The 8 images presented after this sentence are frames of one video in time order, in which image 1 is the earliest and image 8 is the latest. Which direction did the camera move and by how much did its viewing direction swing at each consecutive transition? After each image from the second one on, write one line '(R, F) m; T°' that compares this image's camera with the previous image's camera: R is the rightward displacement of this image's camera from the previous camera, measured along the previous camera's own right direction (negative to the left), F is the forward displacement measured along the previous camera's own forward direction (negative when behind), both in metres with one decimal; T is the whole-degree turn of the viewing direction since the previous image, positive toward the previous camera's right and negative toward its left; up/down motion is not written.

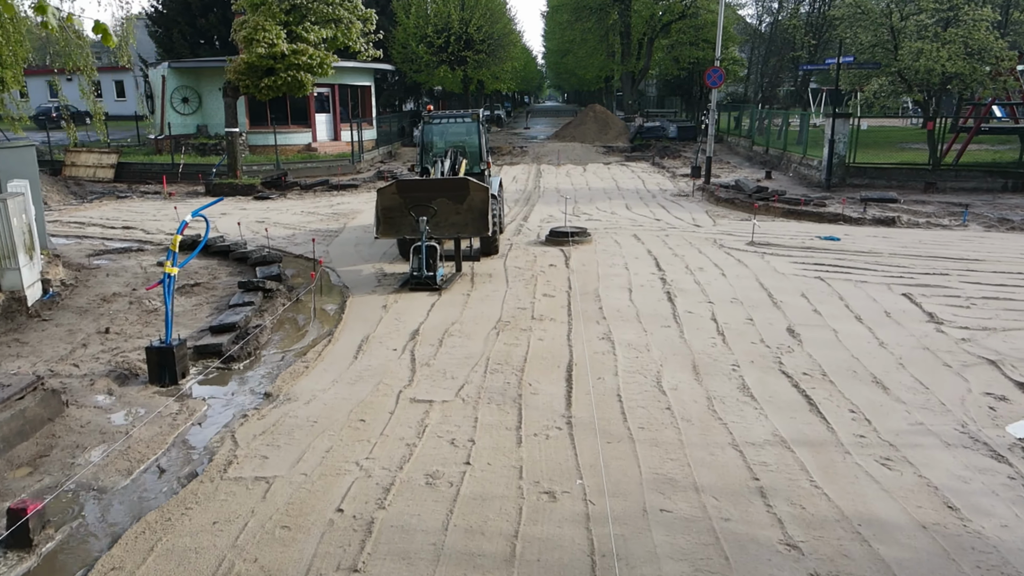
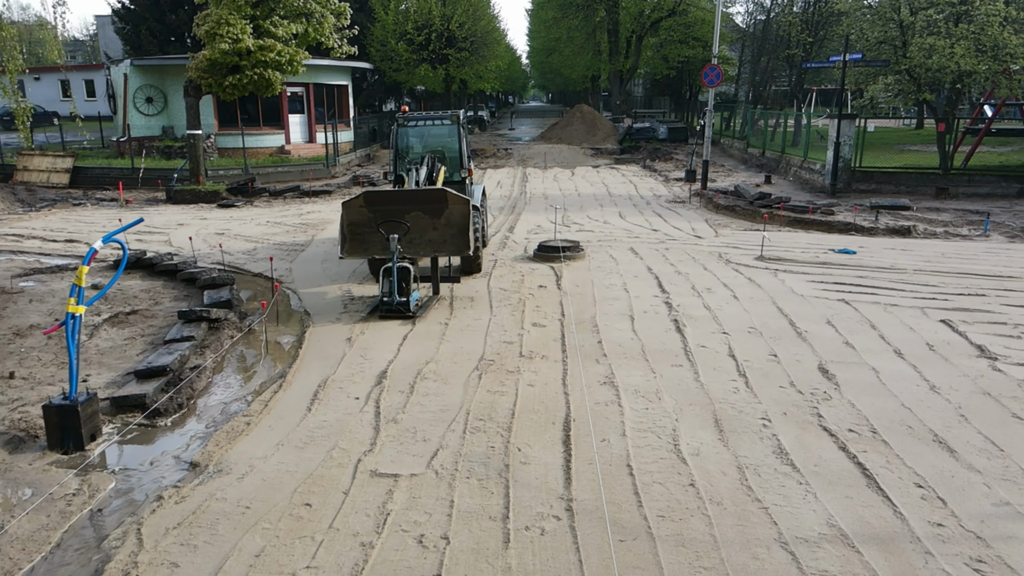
(0.0, +1.3) m; +1°
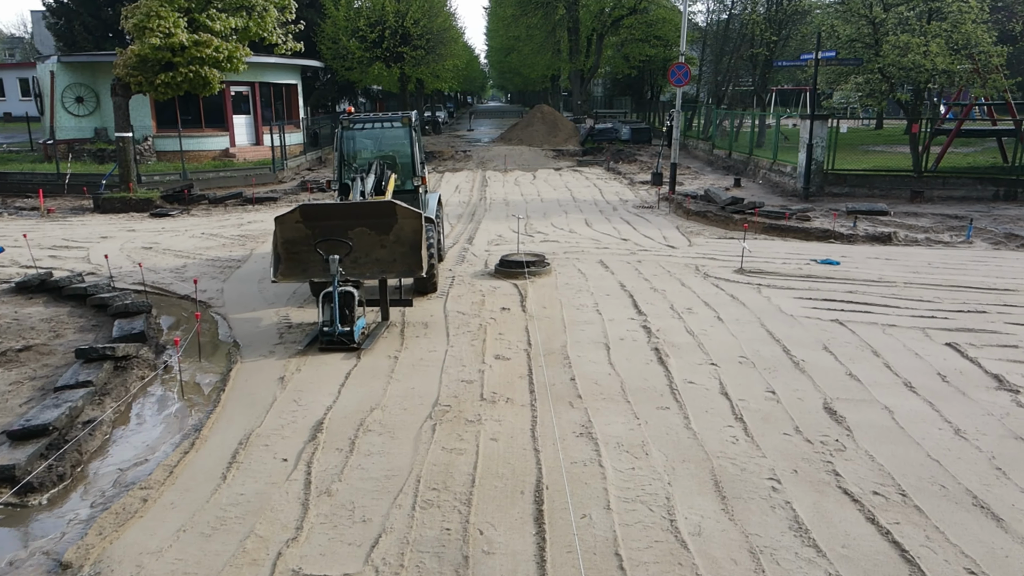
(0.0, +1.1) m; +3°
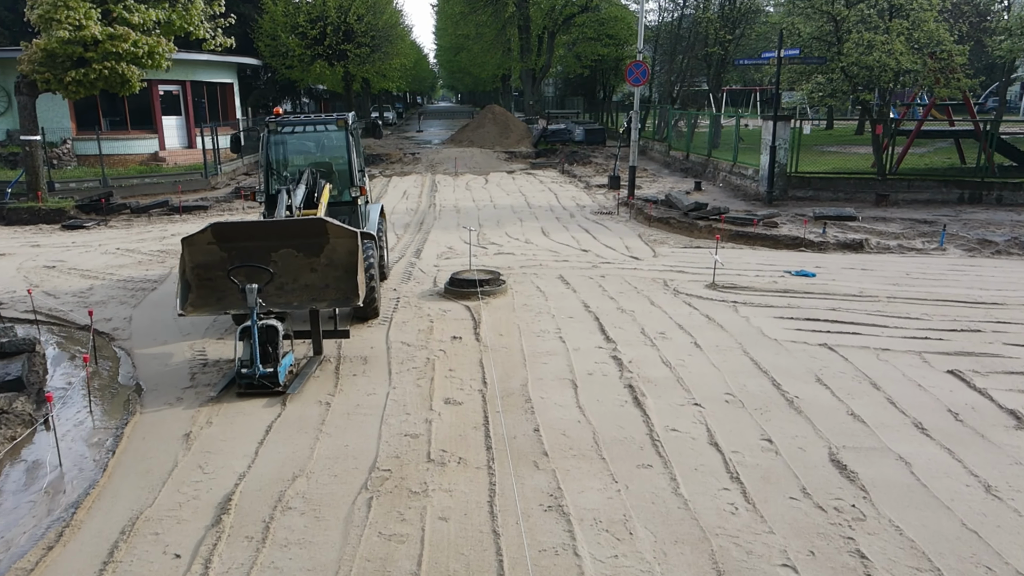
(0.0, +1.0) m; +4°
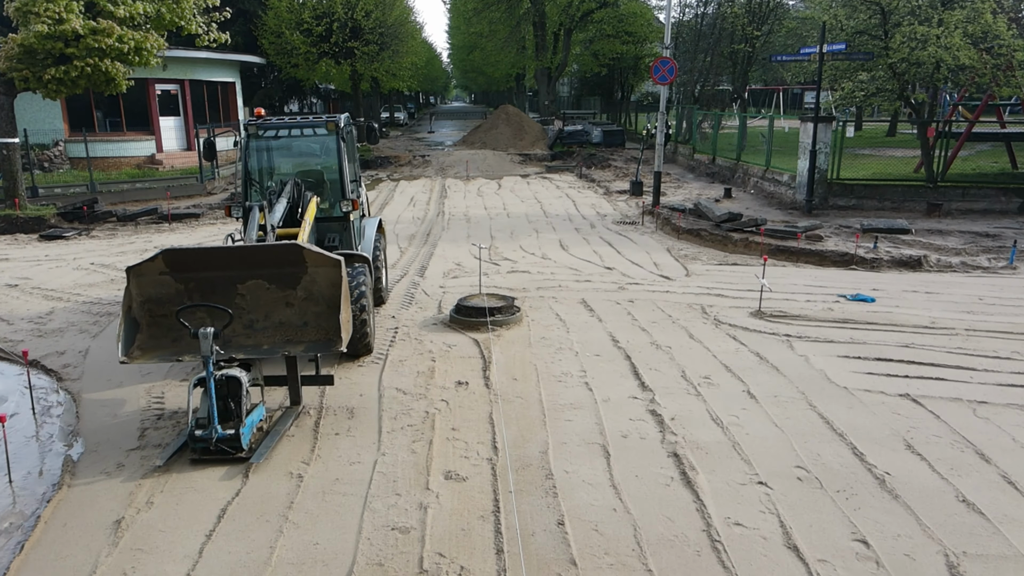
(0.0, +1.3) m; -1°
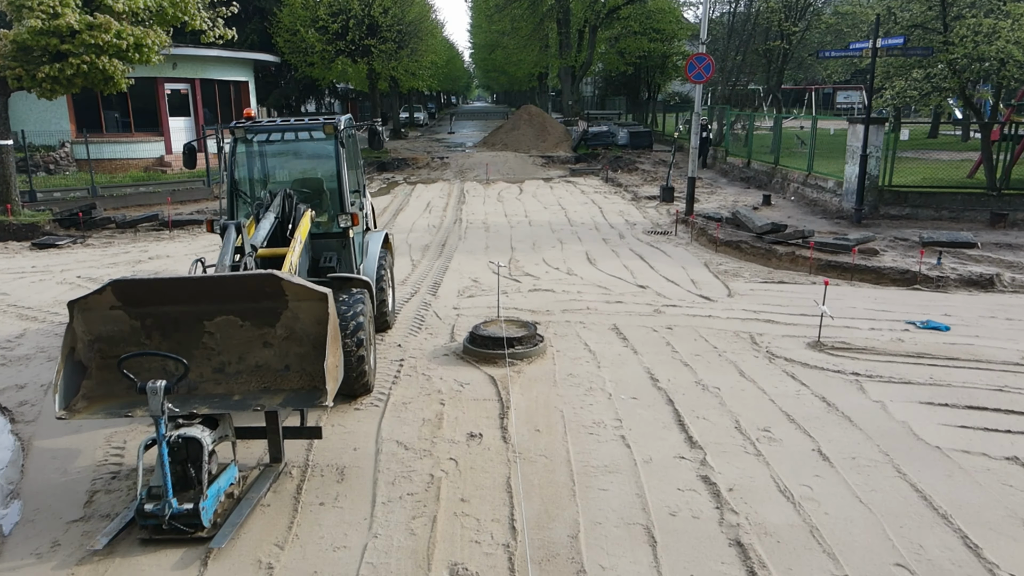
(0.0, +1.0) m; -2°
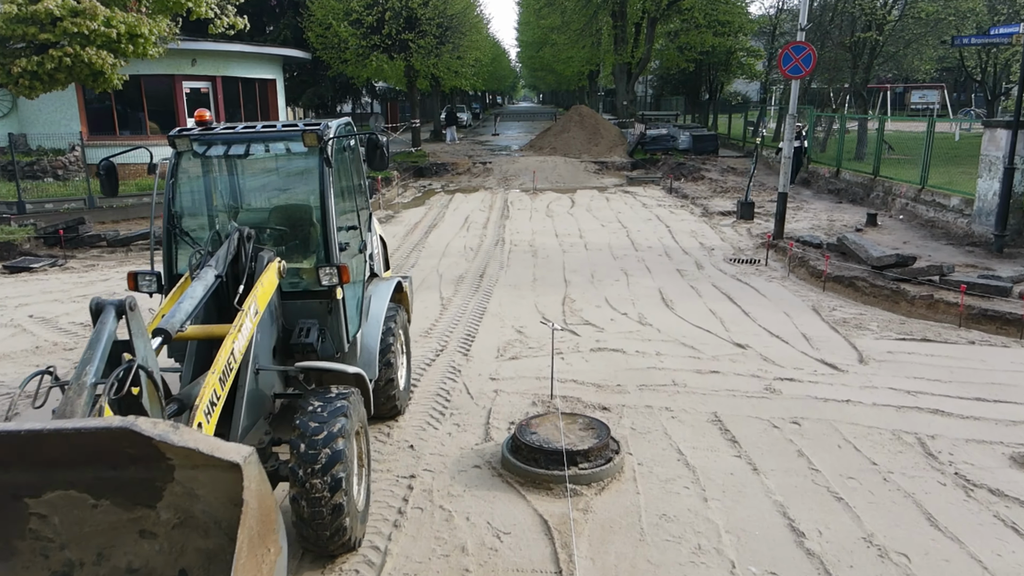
(-0.1, +2.3) m; -3°
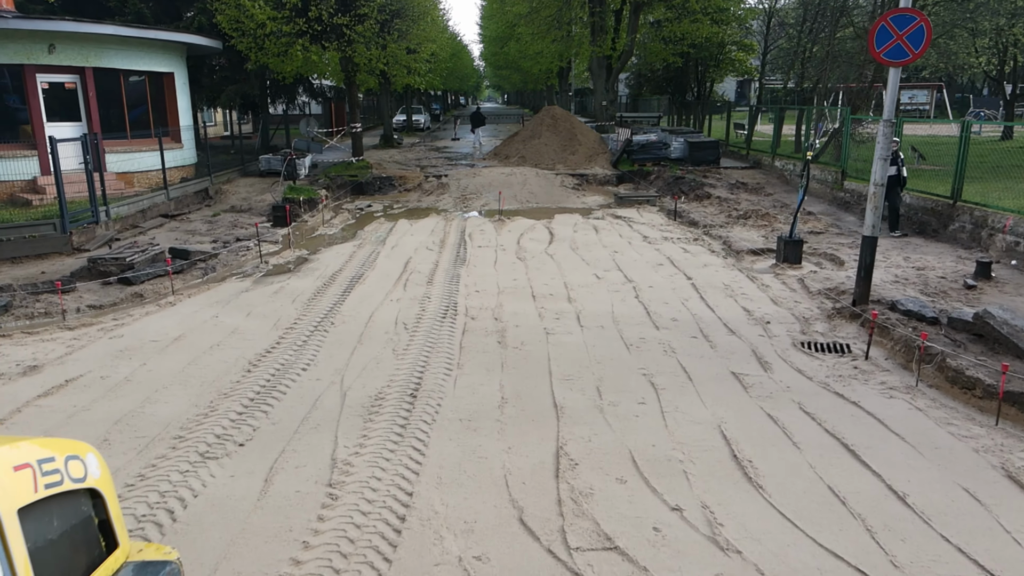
(+0.1, +4.1) m; +3°
